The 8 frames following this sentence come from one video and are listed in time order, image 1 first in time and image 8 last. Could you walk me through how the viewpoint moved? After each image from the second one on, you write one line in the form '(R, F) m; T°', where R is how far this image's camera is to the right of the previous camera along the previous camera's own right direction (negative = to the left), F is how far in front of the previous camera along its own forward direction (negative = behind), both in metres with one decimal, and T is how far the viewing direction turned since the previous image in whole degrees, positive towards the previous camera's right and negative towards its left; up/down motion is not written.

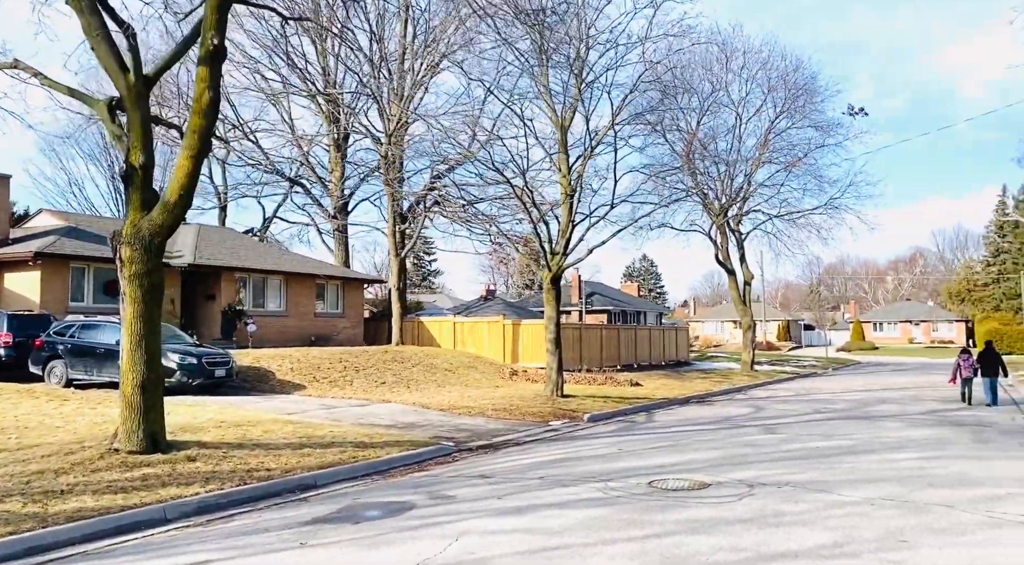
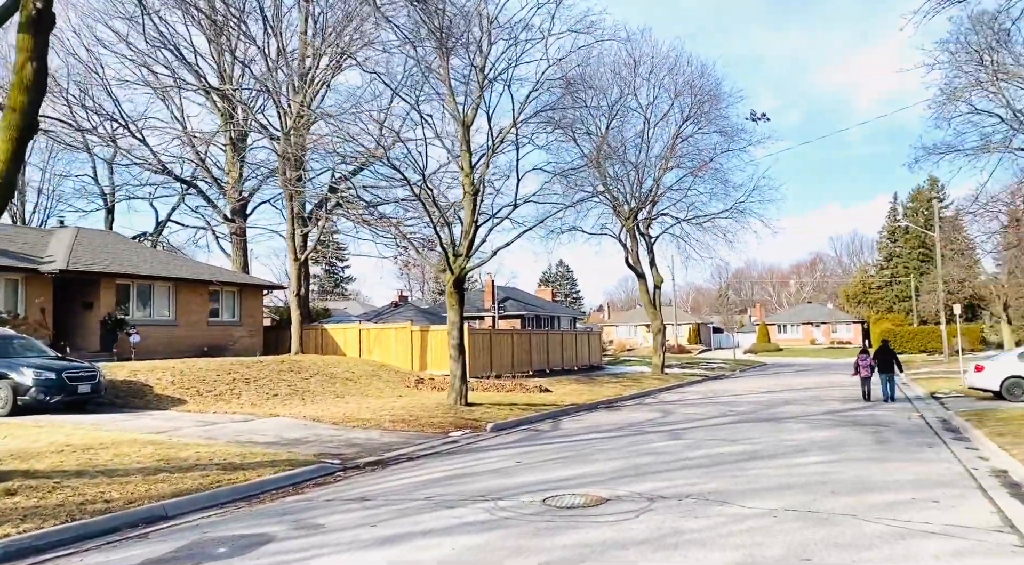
(+0.3, +0.6) m; +6°
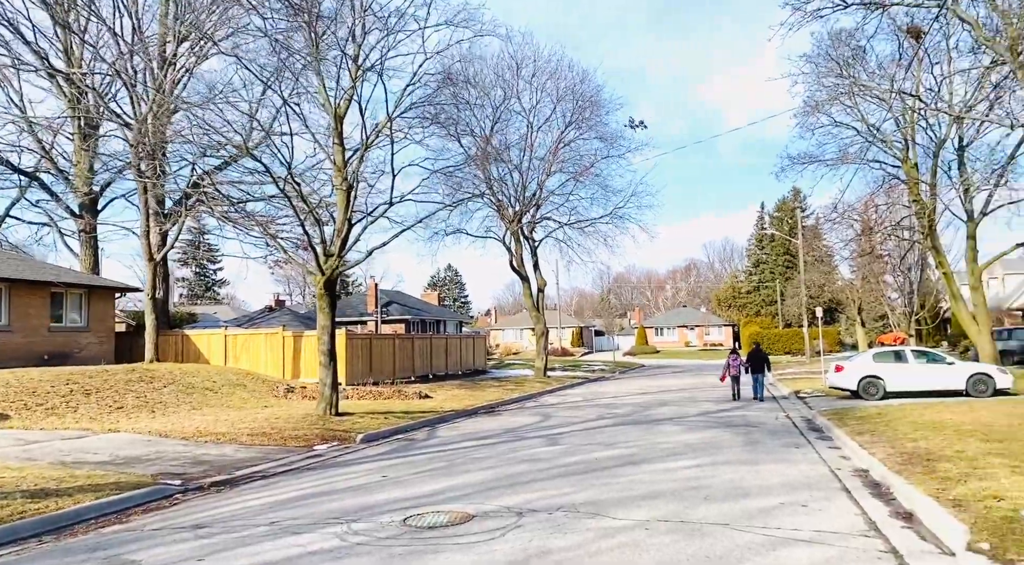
(+0.2, +0.5) m; +8°
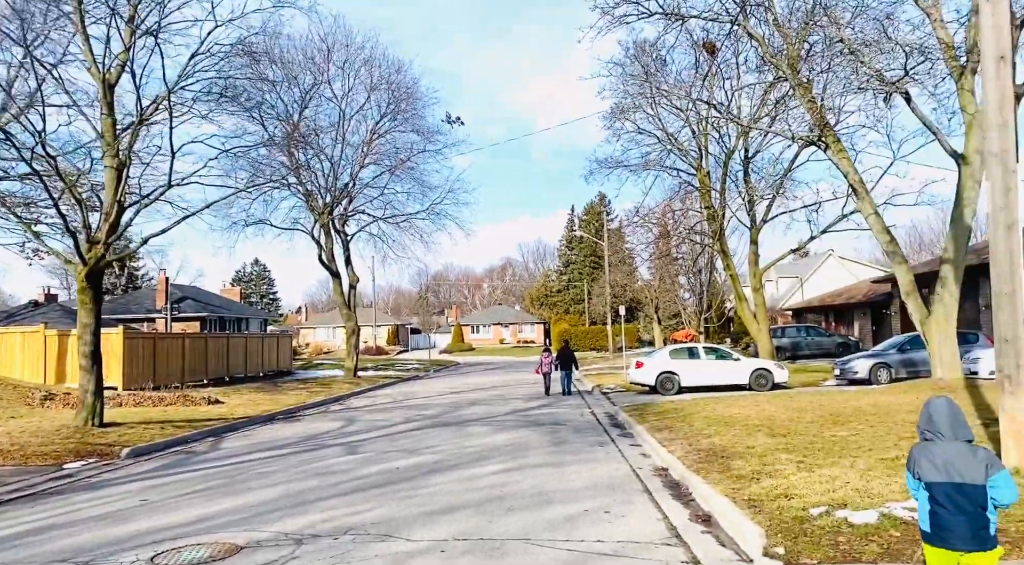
(+0.2, +0.7) m; +13°
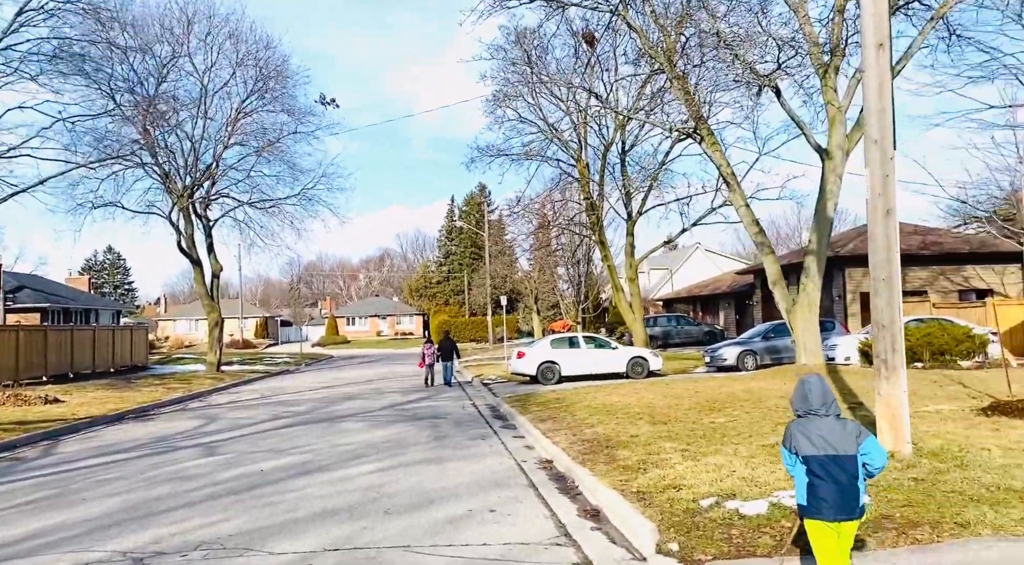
(0.0, +0.5) m; +9°
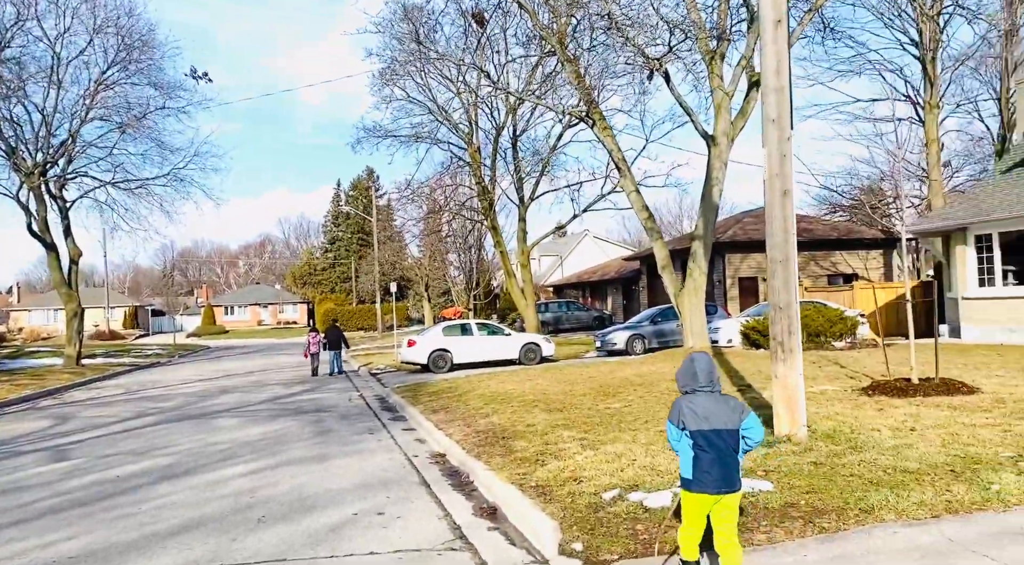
(0.0, +0.5) m; +8°
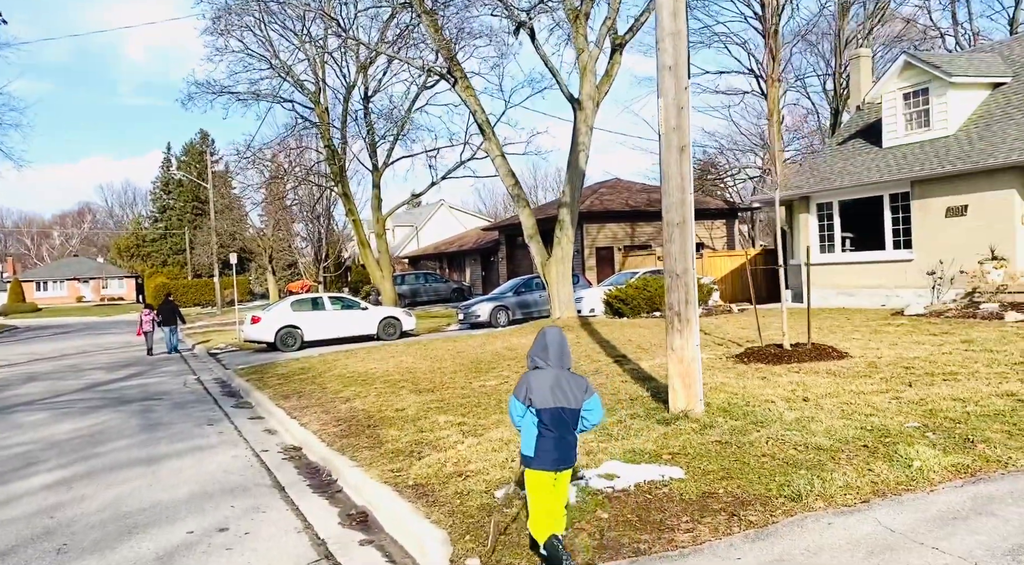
(-0.2, +1.0) m; +11°
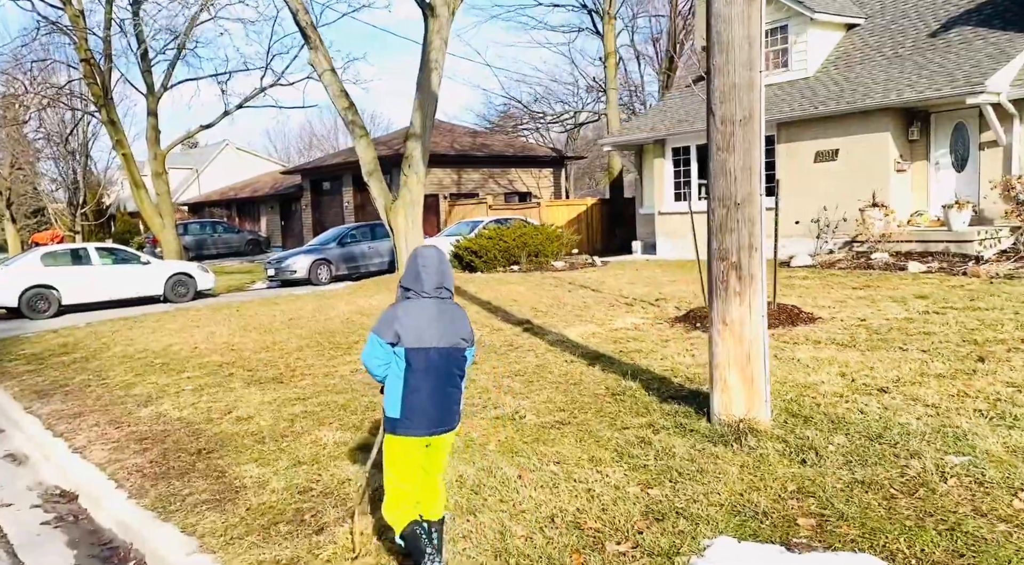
(-0.9, +3.0) m; +15°
